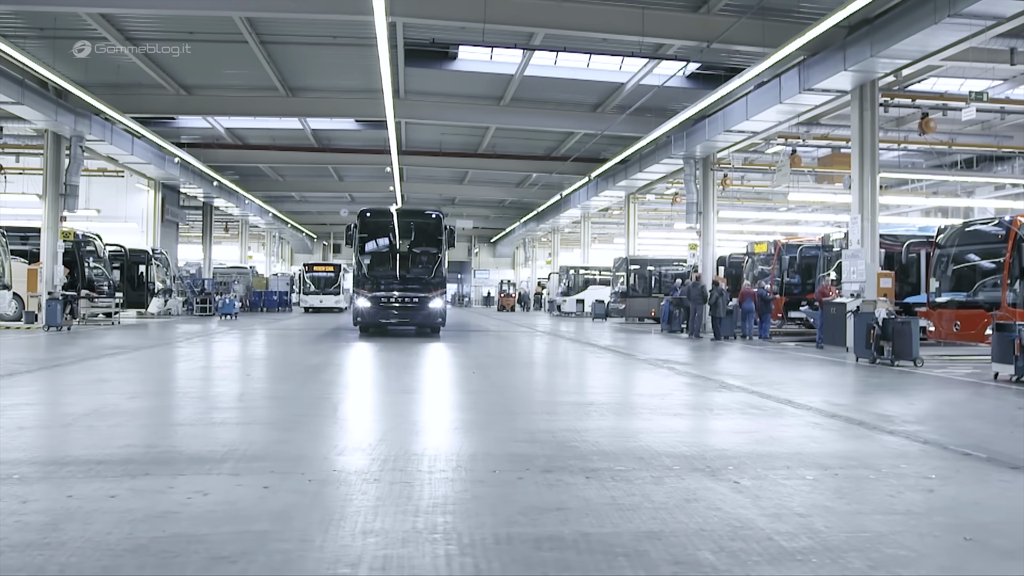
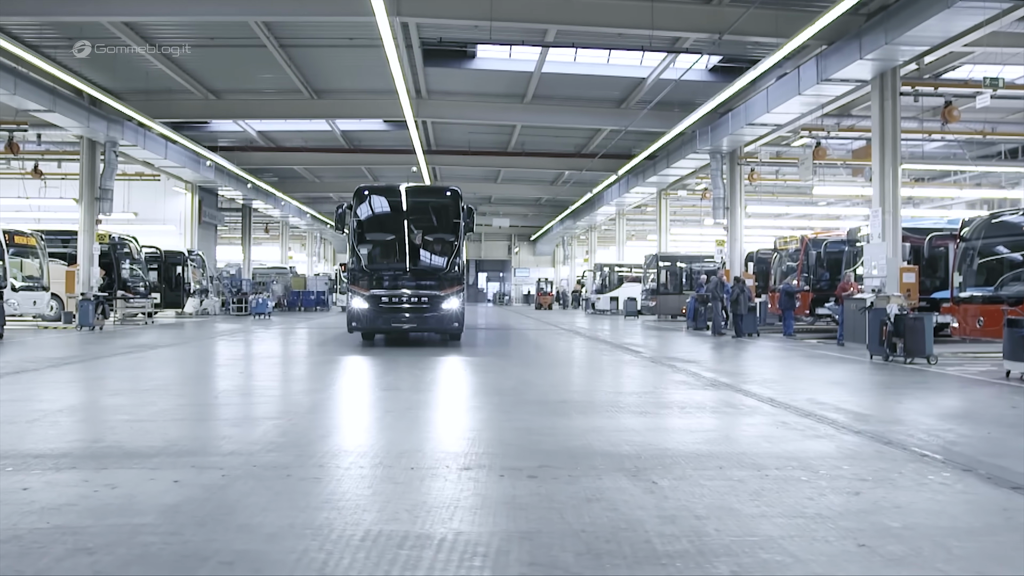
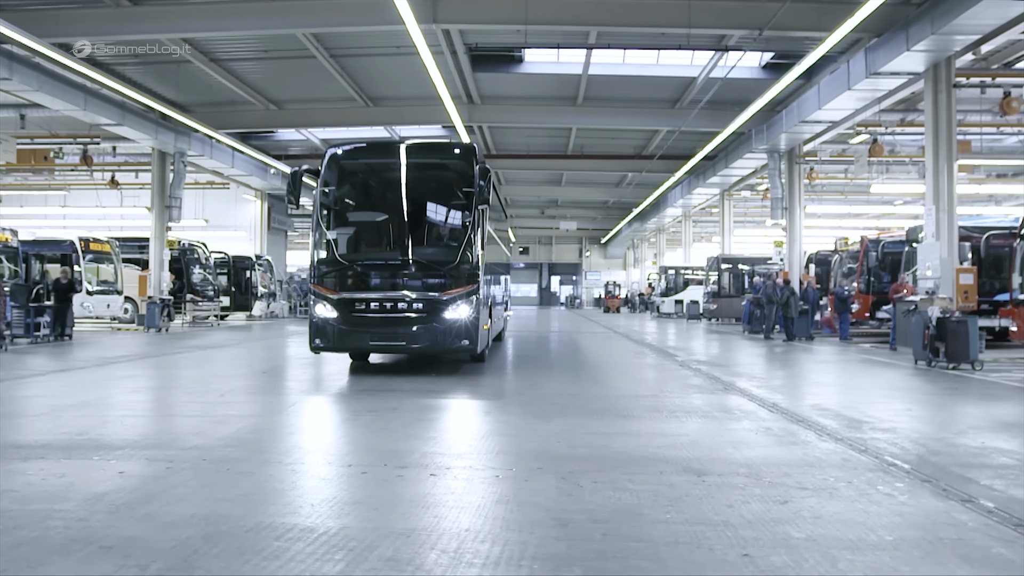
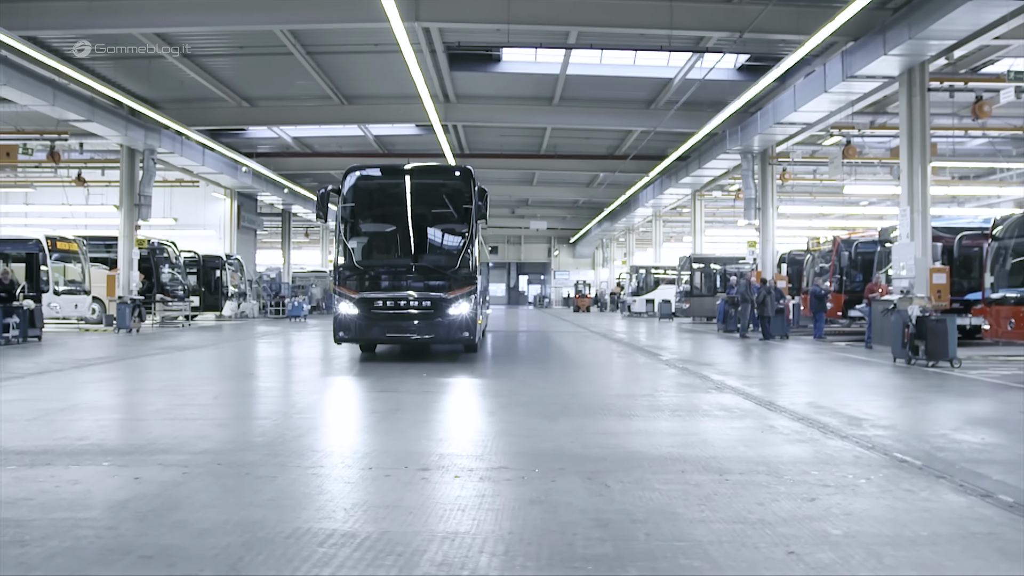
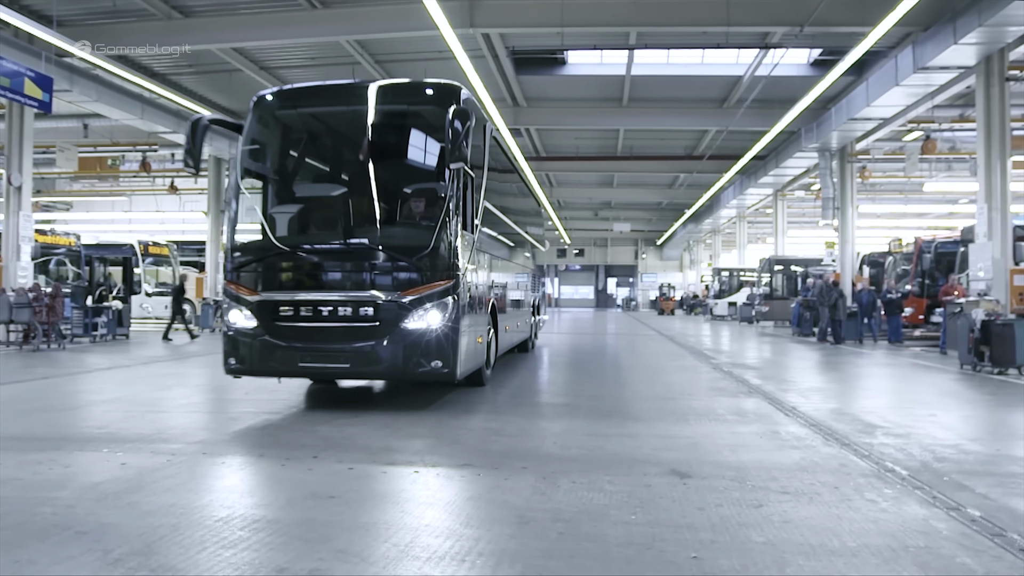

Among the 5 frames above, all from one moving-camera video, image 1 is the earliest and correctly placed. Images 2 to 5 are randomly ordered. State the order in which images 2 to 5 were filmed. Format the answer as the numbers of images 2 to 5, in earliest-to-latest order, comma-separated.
2, 4, 3, 5
